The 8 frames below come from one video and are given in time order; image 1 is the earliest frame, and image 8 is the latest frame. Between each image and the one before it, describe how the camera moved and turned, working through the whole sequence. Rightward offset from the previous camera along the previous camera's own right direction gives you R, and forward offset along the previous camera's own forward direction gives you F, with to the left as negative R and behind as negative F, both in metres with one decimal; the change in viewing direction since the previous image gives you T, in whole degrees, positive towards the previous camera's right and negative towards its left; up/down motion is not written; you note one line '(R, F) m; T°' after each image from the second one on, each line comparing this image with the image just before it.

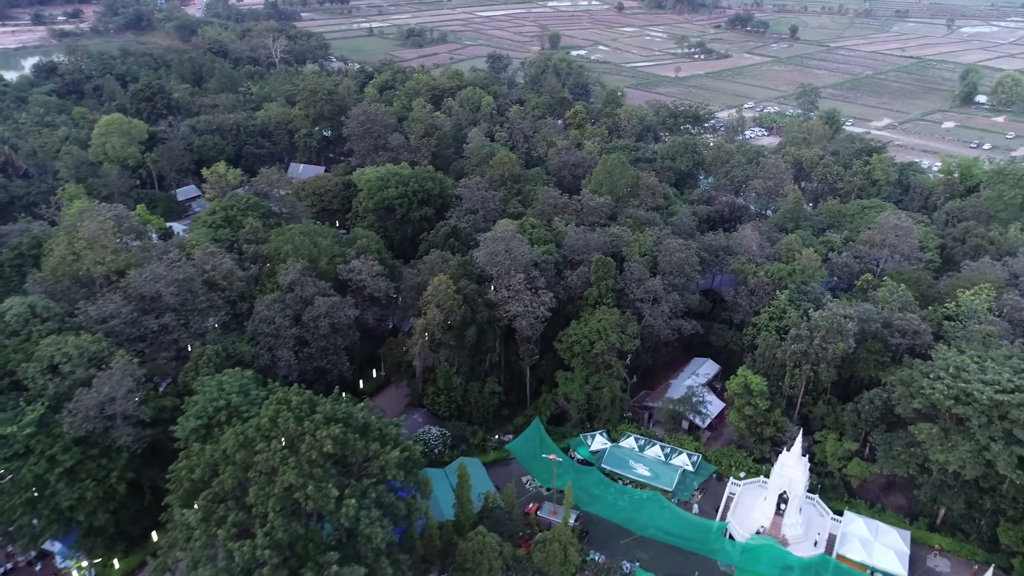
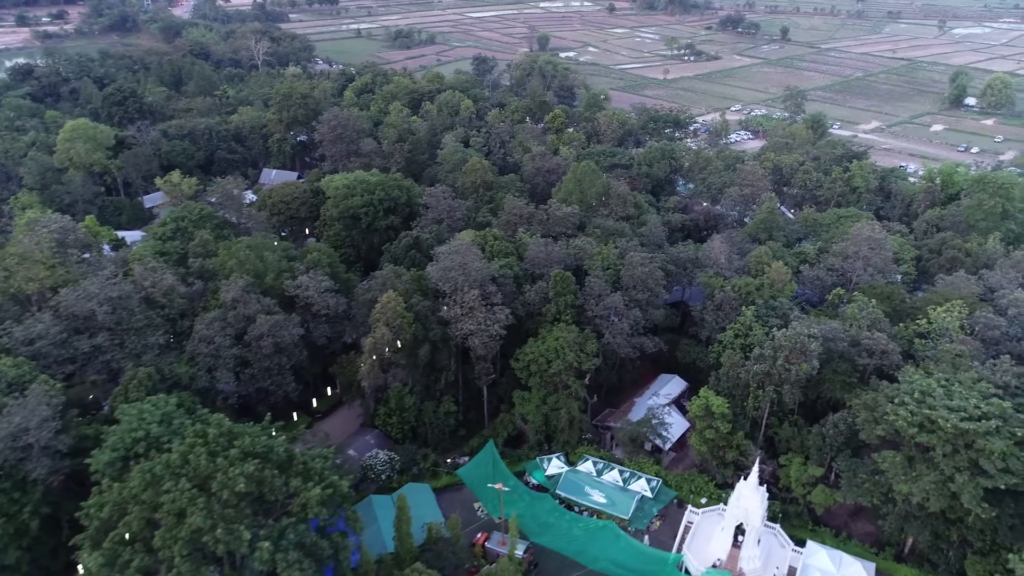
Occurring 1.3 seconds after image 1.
(+2.1, +1.4) m; 0°
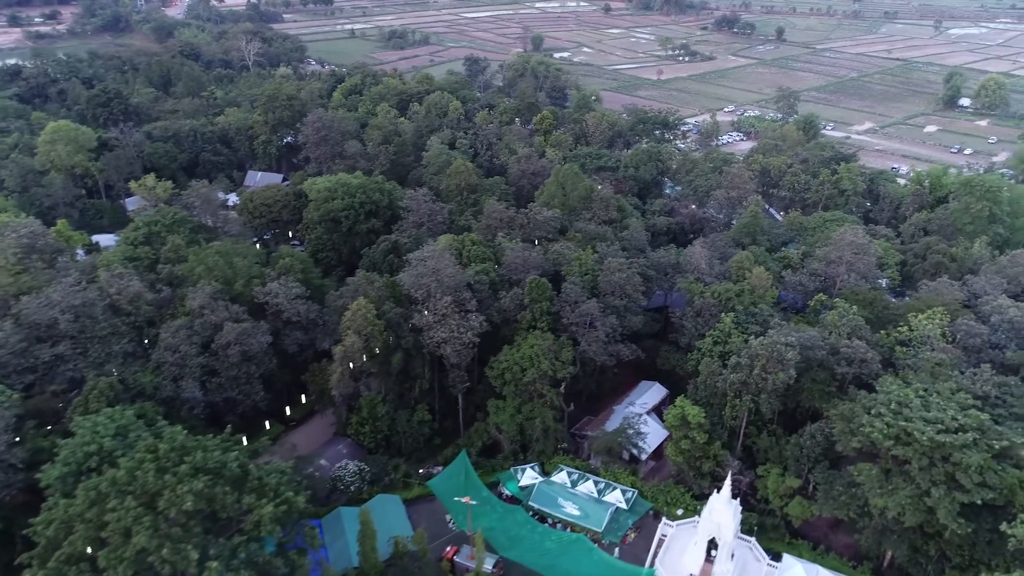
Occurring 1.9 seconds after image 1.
(+1.2, +0.6) m; 0°
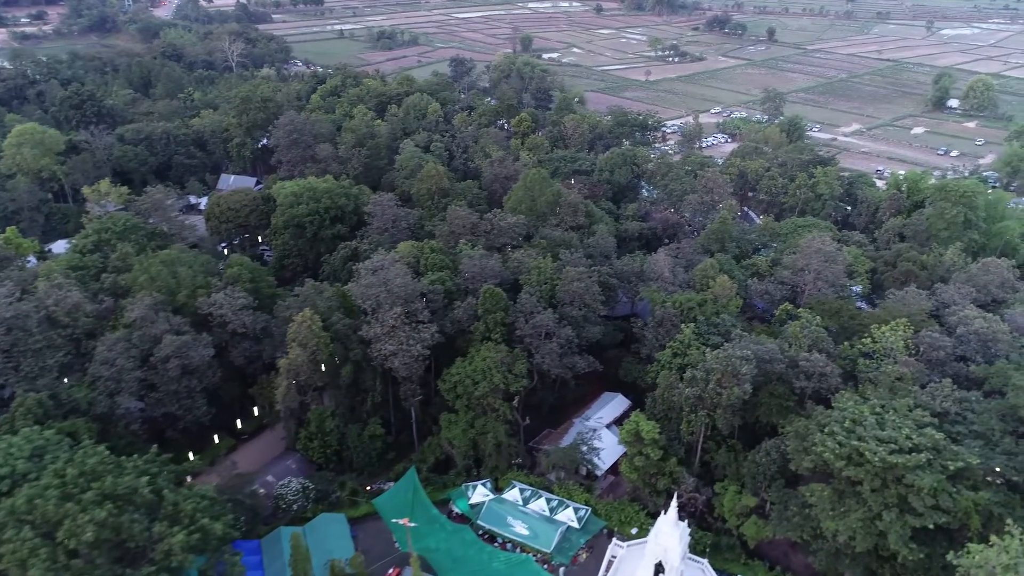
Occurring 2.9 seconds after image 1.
(+2.1, +1.0) m; 0°
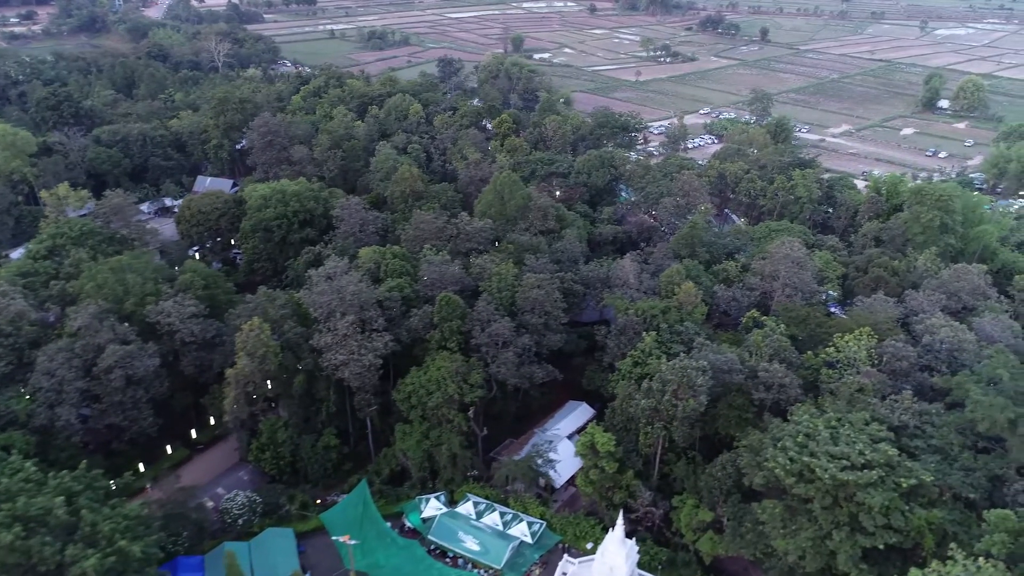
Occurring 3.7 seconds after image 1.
(+2.0, +0.8) m; 0°
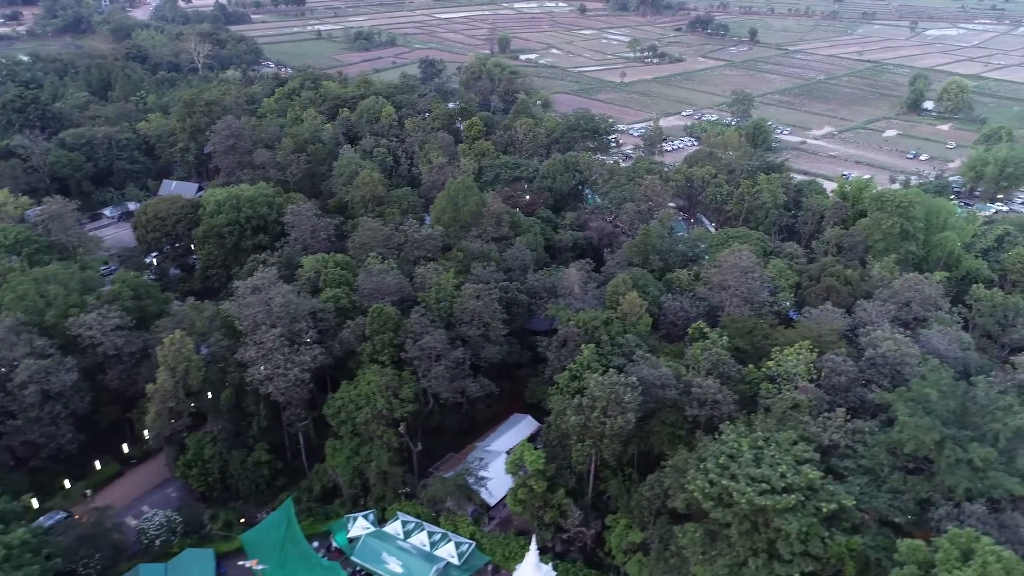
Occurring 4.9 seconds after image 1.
(+2.9, +0.9) m; 0°
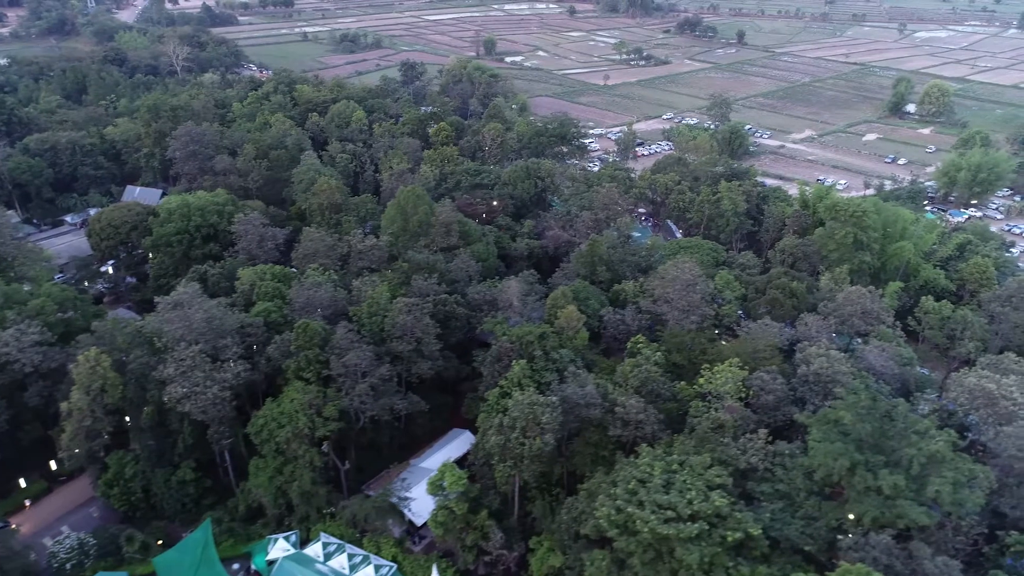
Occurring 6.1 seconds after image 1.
(+3.1, +0.7) m; 0°
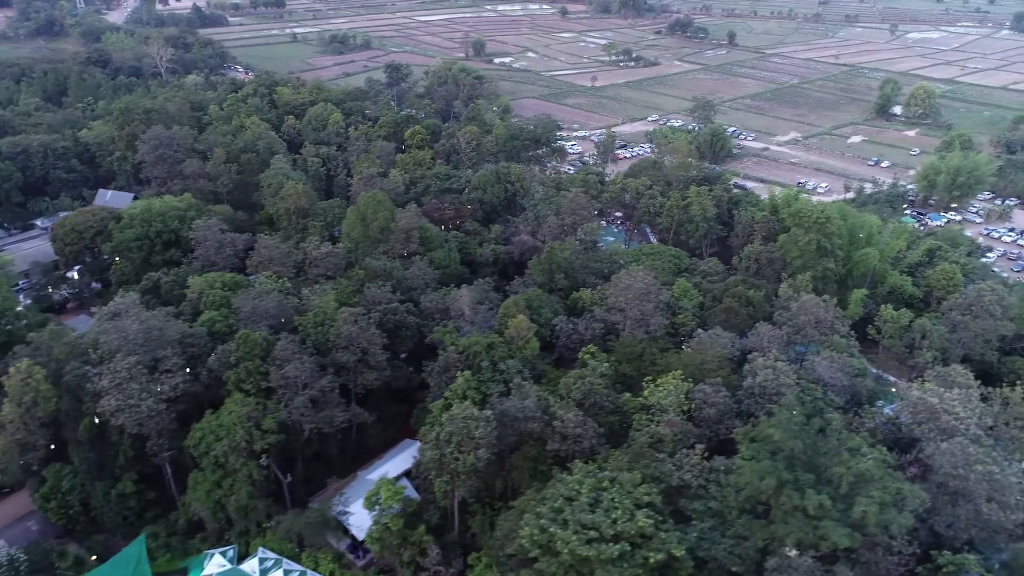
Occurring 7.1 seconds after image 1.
(+2.4, +0.5) m; 0°
